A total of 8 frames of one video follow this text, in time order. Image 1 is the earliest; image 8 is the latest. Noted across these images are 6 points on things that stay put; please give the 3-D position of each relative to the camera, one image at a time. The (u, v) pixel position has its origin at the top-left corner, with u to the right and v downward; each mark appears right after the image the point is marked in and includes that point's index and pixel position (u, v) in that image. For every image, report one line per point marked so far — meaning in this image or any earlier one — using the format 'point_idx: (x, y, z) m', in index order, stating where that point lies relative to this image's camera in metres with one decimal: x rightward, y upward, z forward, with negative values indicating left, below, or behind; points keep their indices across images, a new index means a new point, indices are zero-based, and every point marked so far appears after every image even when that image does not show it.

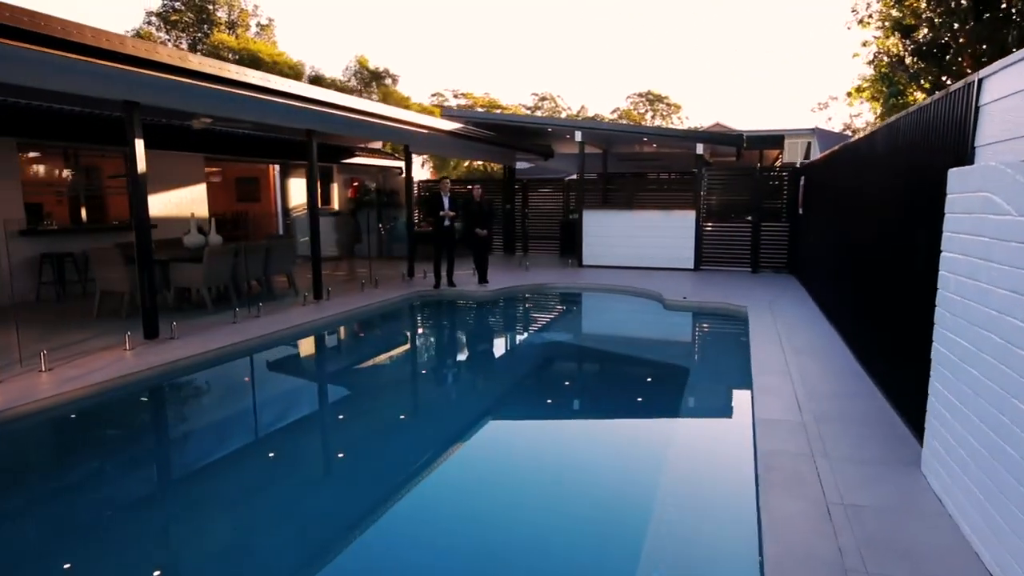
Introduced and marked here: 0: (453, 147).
0: (-1.1, +2.8, +12.9) m
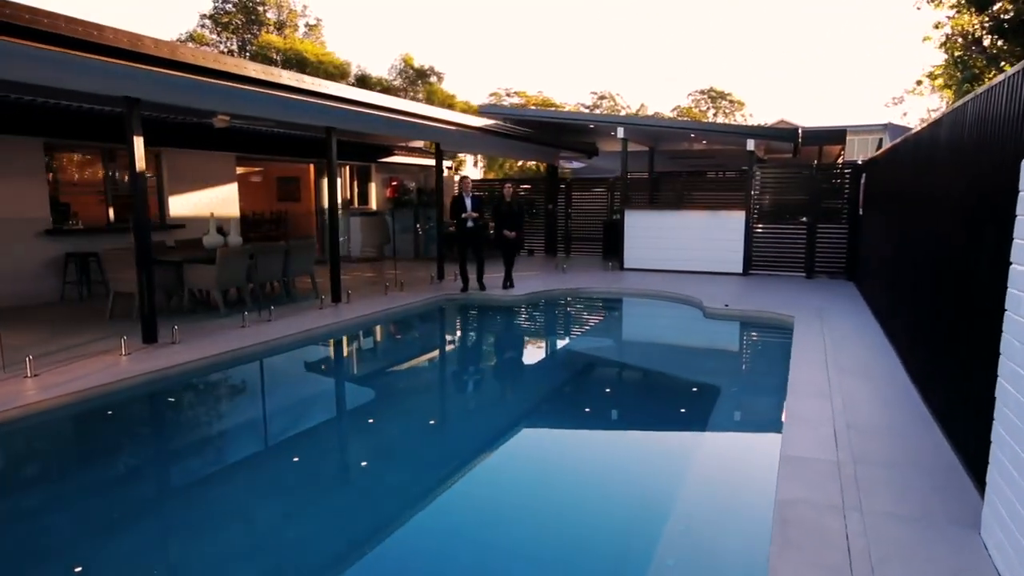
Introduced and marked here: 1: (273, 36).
0: (-0.4, +2.7, +12.5) m
1: (-6.6, +7.0, +17.9) m
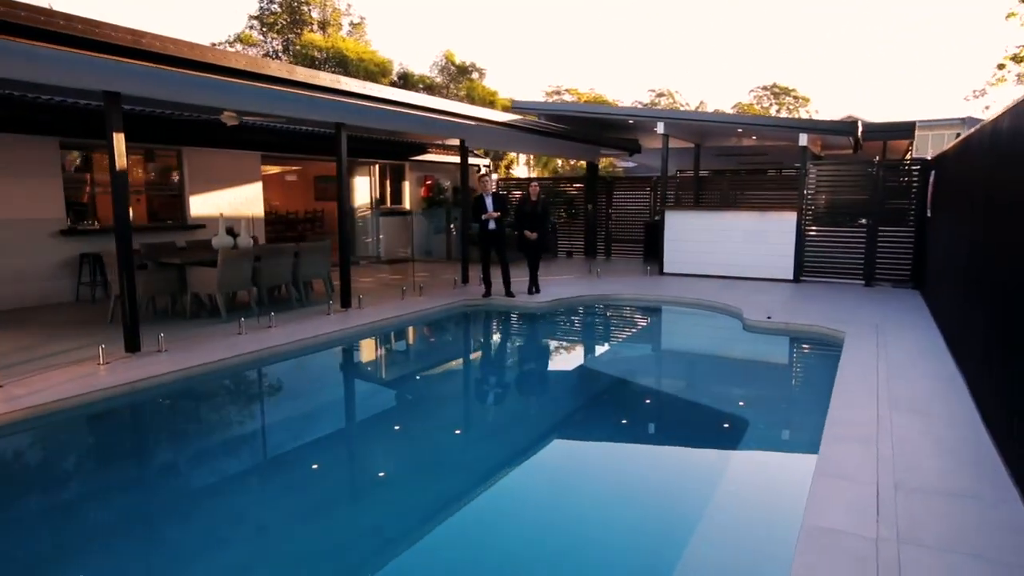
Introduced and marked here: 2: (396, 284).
0: (+0.3, +2.7, +12.0) m
1: (-5.5, +7.0, +17.8) m
2: (-1.7, +0.1, +9.4) m
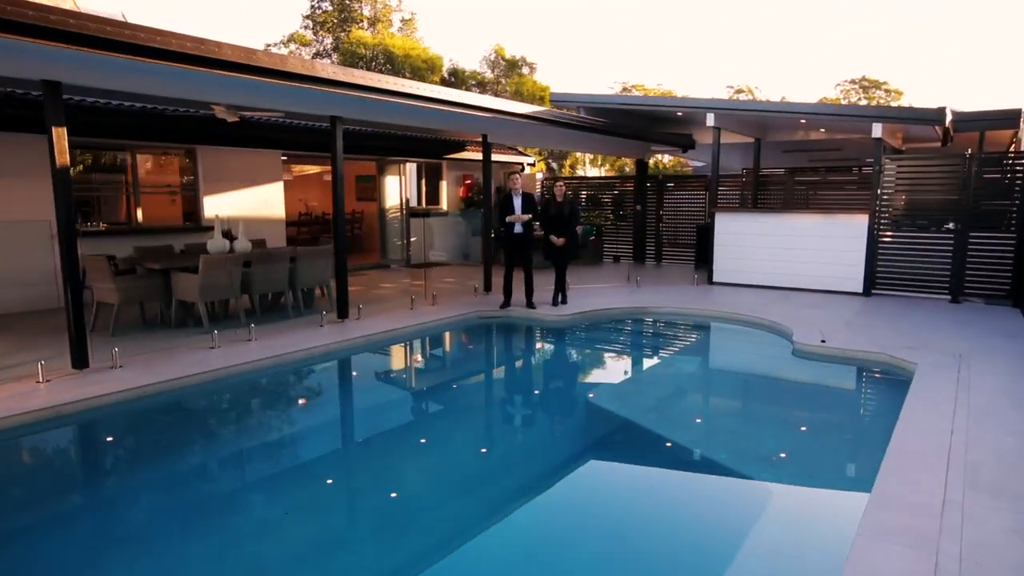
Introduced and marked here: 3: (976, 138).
0: (+1.0, +2.6, +11.1) m
1: (-4.0, +6.9, +17.6) m
2: (-1.3, 0.0, +8.8) m
3: (+8.0, +2.5, +11.2) m
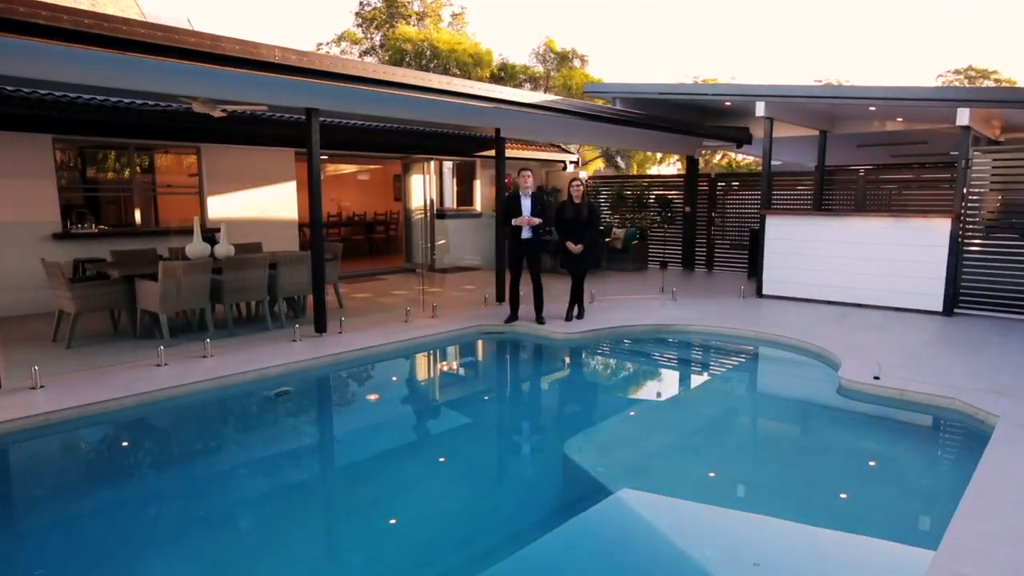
0: (+1.5, +2.4, +10.1) m
1: (-2.7, +6.9, +17.1) m
2: (-1.1, -0.1, +8.1) m
3: (+8.4, +2.3, +9.4) m
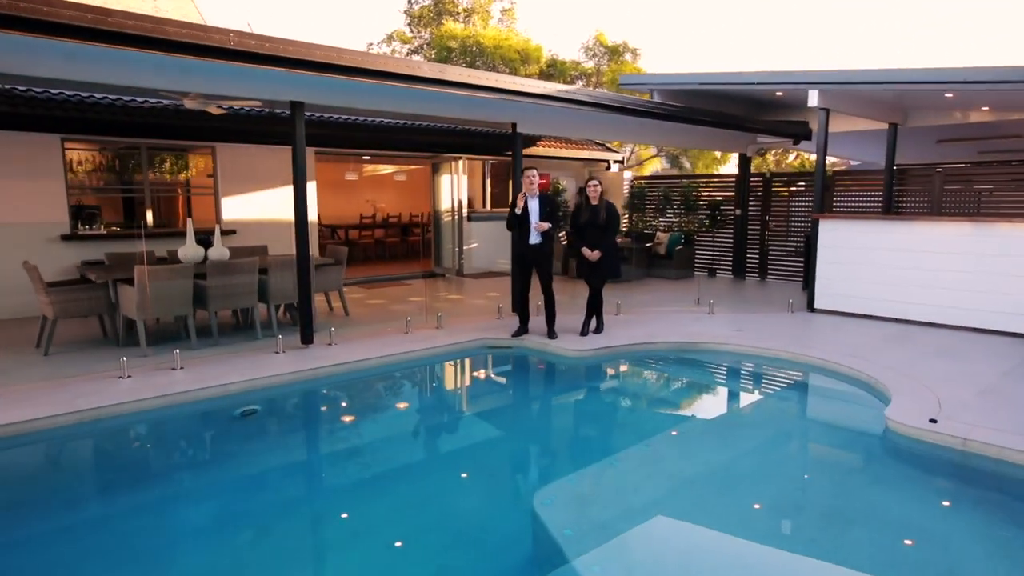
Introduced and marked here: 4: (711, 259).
0: (+2.0, +2.3, +9.4) m
1: (-1.4, +6.8, +16.7) m
2: (-0.9, -0.2, +7.6) m
3: (+8.8, +2.1, +7.9) m
4: (+3.3, +0.5, +10.7) m
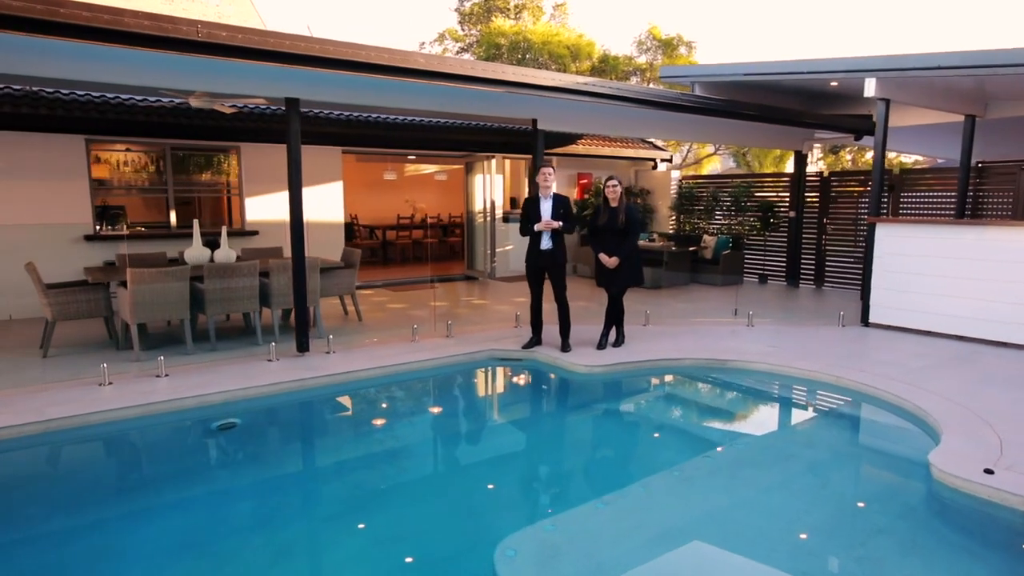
0: (+2.4, +2.2, +8.7) m
1: (-0.1, +6.7, +16.4) m
2: (-0.6, -0.3, +7.3) m
3: (+9.1, +1.9, +6.6) m
4: (+3.9, +0.4, +9.9) m
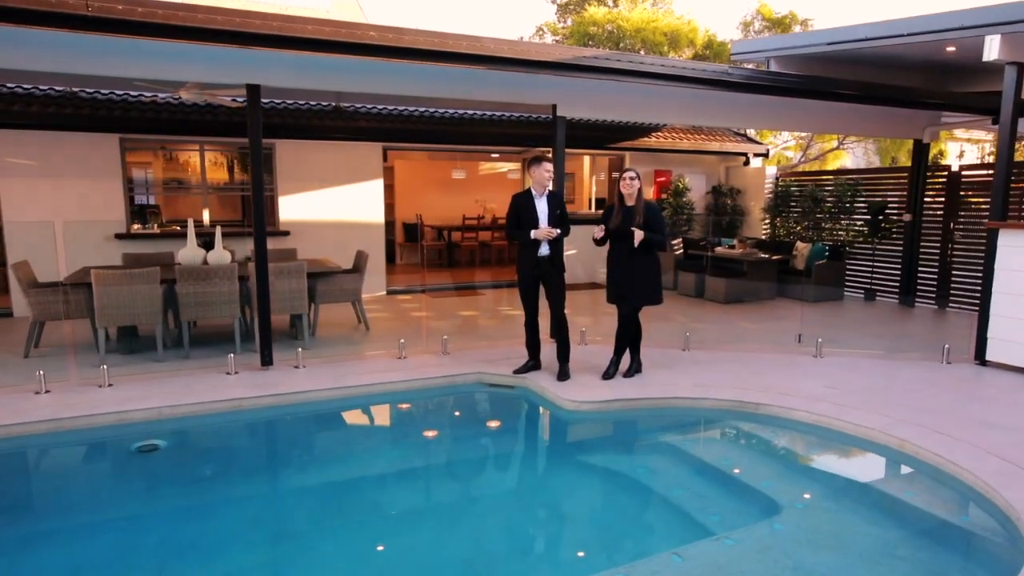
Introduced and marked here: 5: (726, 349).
0: (+3.0, +2.0, +7.3) m
1: (+2.2, +6.6, +15.4) m
2: (-0.3, -0.4, +6.5) m
3: (+9.1, +1.5, +3.9) m
4: (+4.6, +0.2, +8.2) m
5: (+1.9, -0.5, +5.5) m
